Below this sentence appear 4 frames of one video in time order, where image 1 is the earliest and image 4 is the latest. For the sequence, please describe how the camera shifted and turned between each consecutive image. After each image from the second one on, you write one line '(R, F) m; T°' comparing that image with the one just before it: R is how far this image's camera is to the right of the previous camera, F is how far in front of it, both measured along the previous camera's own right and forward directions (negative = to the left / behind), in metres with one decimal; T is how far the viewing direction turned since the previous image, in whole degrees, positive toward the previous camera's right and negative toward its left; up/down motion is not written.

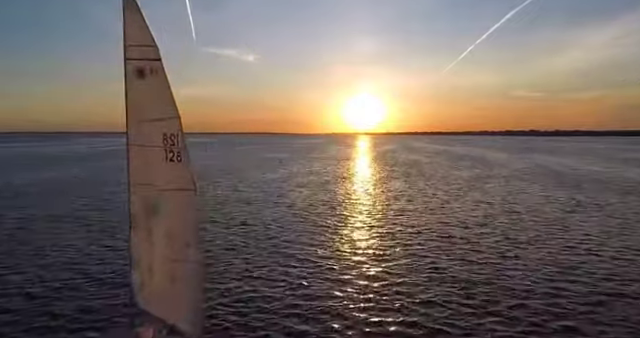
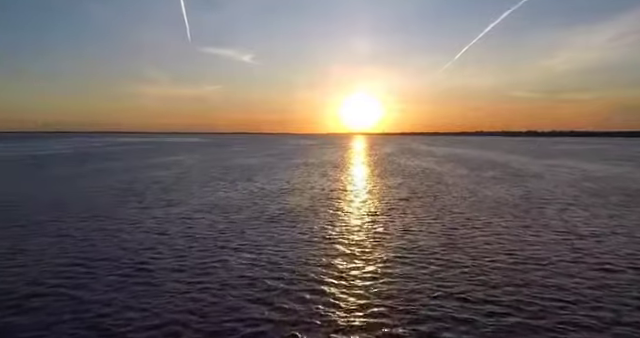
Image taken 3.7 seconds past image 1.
(+1.0, +11.3) m; +1°
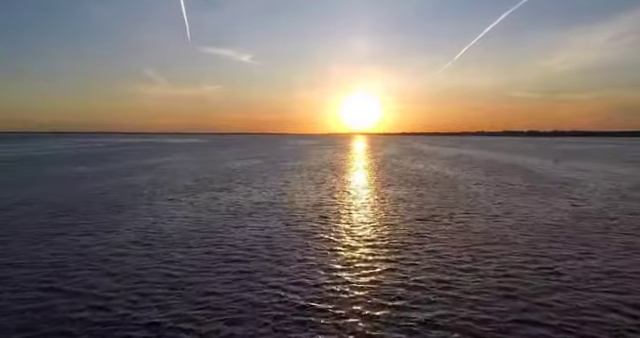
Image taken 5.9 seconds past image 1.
(+0.2, +6.2) m; 0°
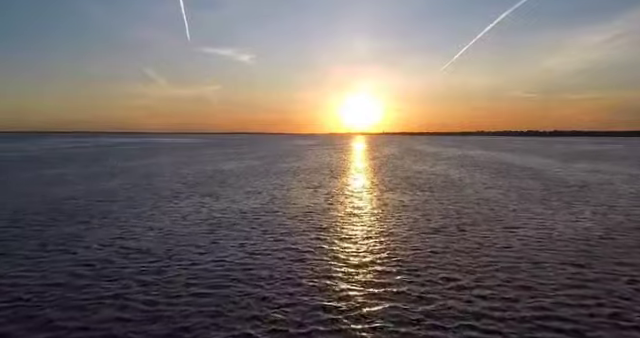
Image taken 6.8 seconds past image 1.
(+0.3, +2.7) m; 0°
